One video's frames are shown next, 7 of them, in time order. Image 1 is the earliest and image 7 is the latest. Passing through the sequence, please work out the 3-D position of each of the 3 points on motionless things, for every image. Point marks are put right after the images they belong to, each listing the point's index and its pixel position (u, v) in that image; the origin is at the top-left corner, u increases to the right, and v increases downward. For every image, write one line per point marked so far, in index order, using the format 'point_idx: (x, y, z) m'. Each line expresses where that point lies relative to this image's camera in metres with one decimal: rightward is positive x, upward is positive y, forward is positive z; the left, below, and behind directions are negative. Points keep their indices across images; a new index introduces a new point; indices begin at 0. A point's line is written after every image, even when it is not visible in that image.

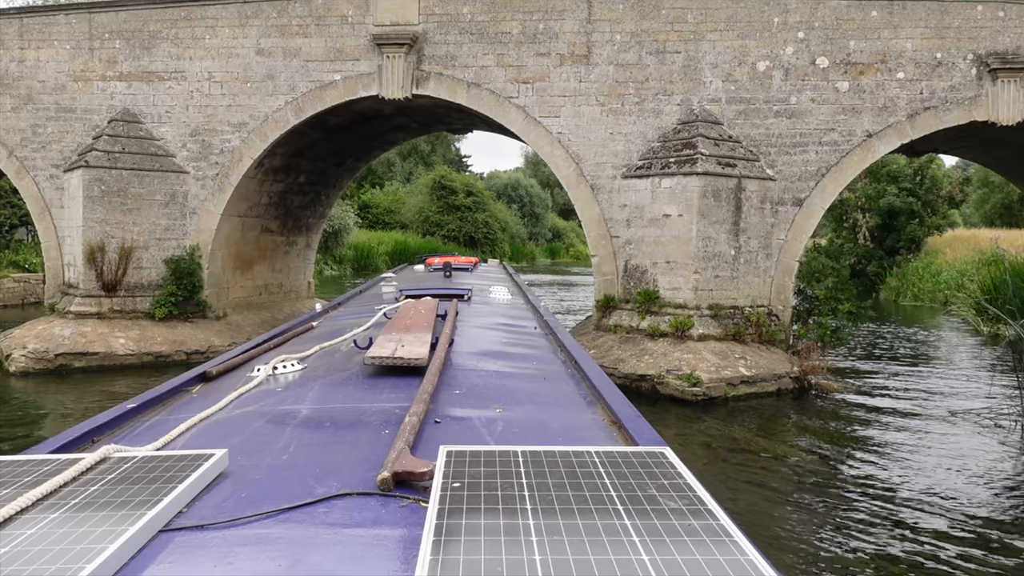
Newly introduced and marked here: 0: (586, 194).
0: (+0.7, +0.9, +8.9) m
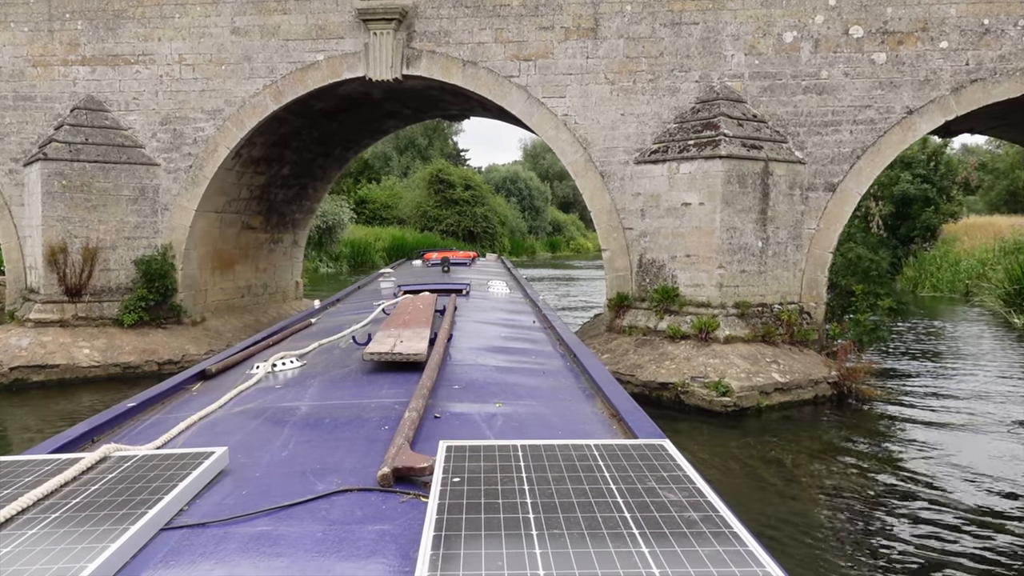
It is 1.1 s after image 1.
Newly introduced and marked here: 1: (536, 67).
0: (+0.7, +0.9, +8.1) m
1: (+0.2, +1.9, +8.1) m
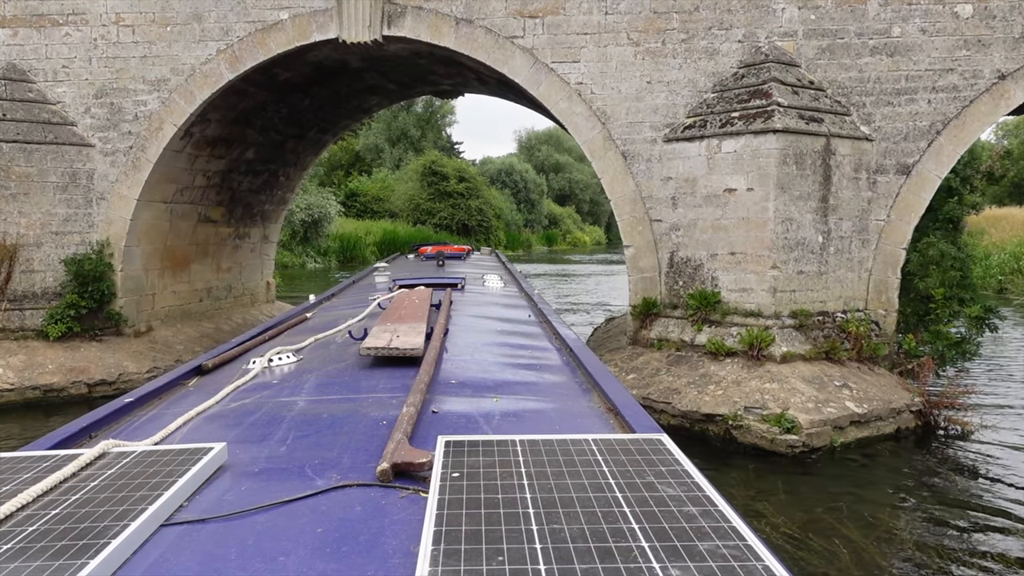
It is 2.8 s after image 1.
0: (+0.7, +0.9, +6.7) m
1: (+0.2, +1.9, +6.7) m
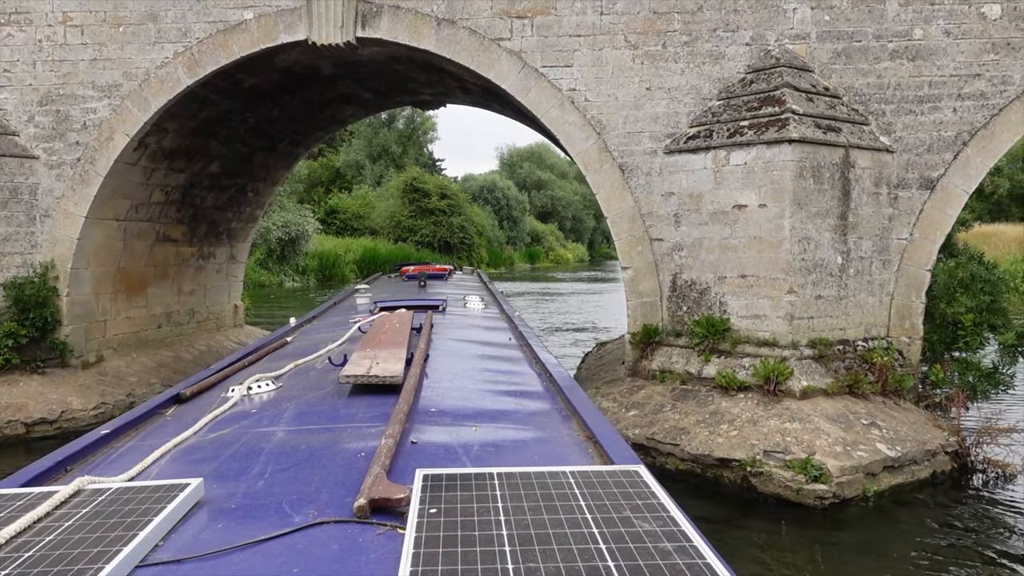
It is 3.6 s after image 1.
0: (+0.7, +0.7, +6.1) m
1: (+0.1, +1.7, +6.2) m
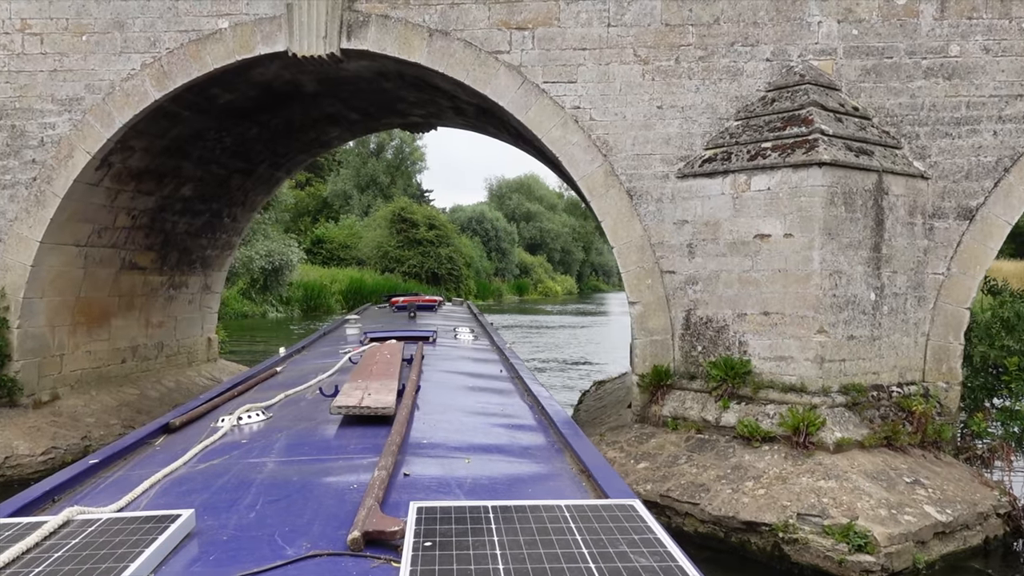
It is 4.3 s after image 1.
0: (+0.6, +0.5, +5.5) m
1: (+0.1, +1.5, +5.6) m
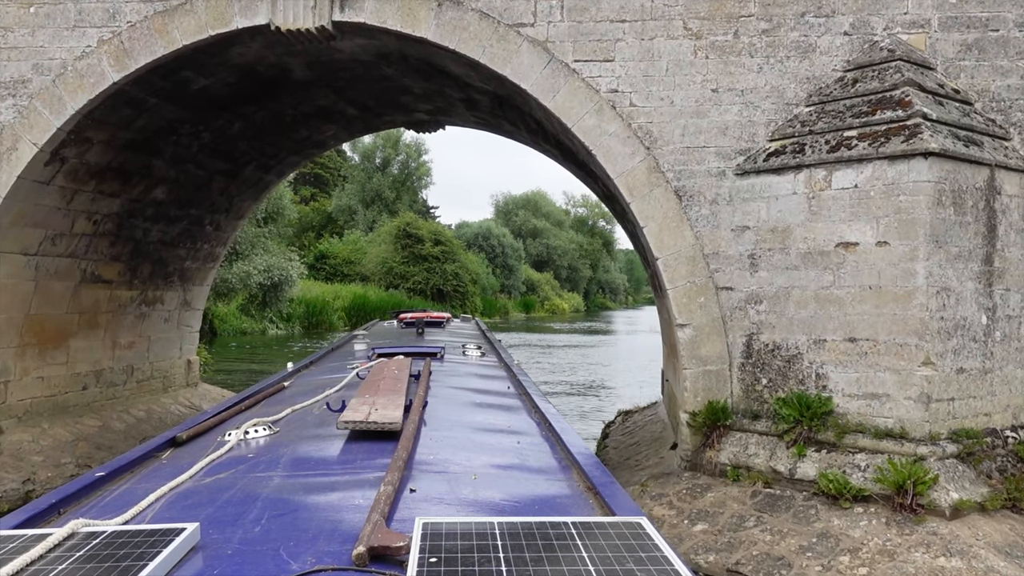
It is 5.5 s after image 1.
0: (+0.8, +0.4, +4.6) m
1: (+0.3, +1.4, +4.7) m
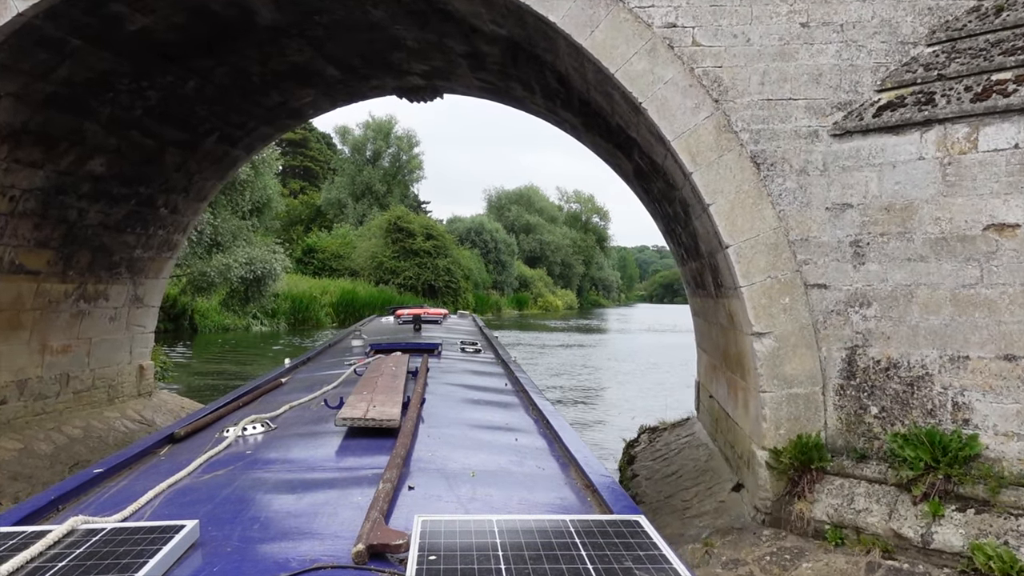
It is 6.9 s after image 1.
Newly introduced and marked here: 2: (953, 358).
0: (+0.9, +0.4, +3.5) m
1: (+0.4, +1.4, +3.6) m
2: (+1.5, -0.2, +3.1) m
